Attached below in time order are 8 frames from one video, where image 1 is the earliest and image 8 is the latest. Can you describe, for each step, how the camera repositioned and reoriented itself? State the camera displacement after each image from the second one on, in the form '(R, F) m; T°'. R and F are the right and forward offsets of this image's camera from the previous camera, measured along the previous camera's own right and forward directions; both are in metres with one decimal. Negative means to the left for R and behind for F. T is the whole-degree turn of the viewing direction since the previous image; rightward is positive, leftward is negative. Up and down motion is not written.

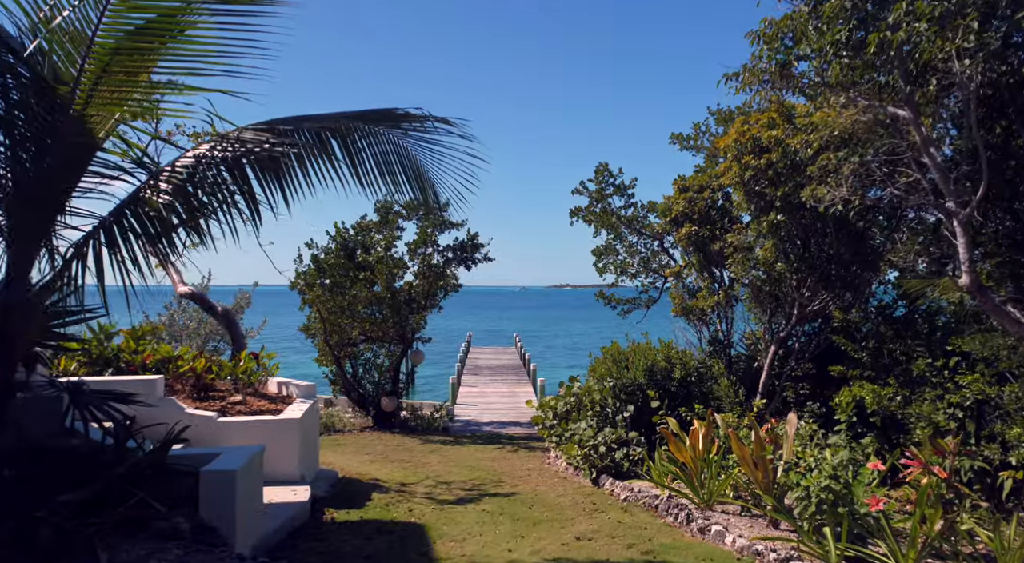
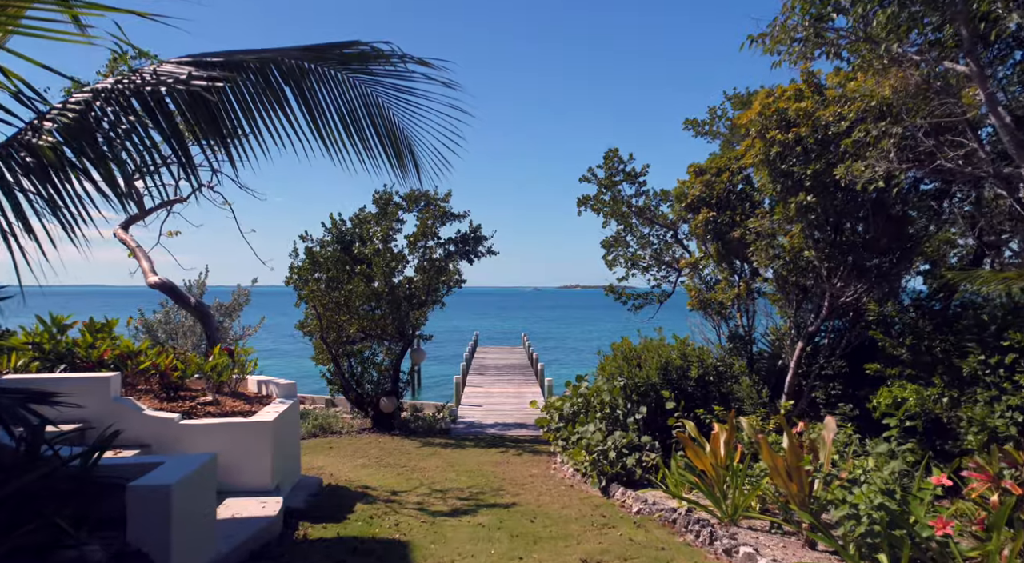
(+0.1, +0.8) m; -1°
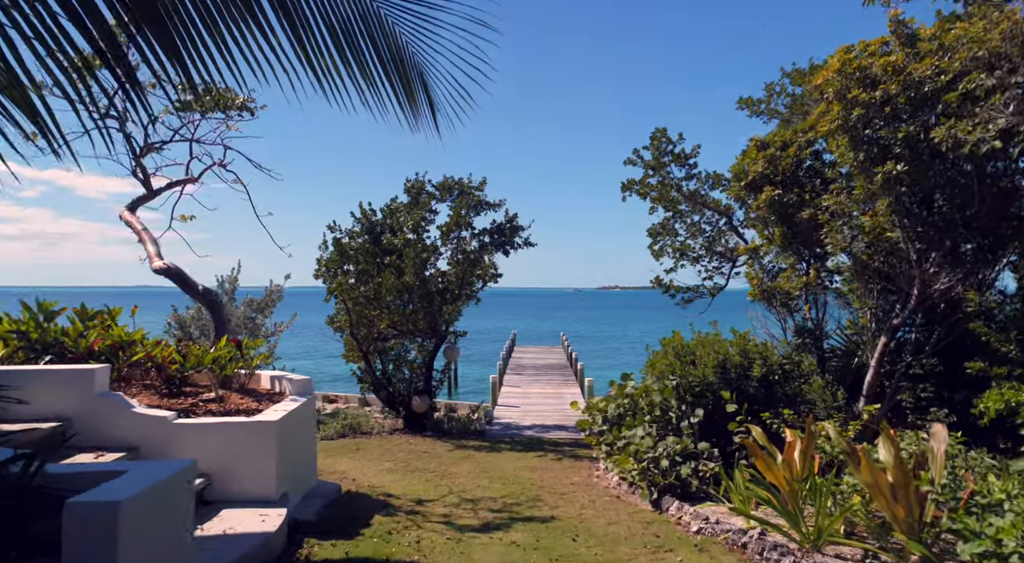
(0.0, +0.9) m; -3°
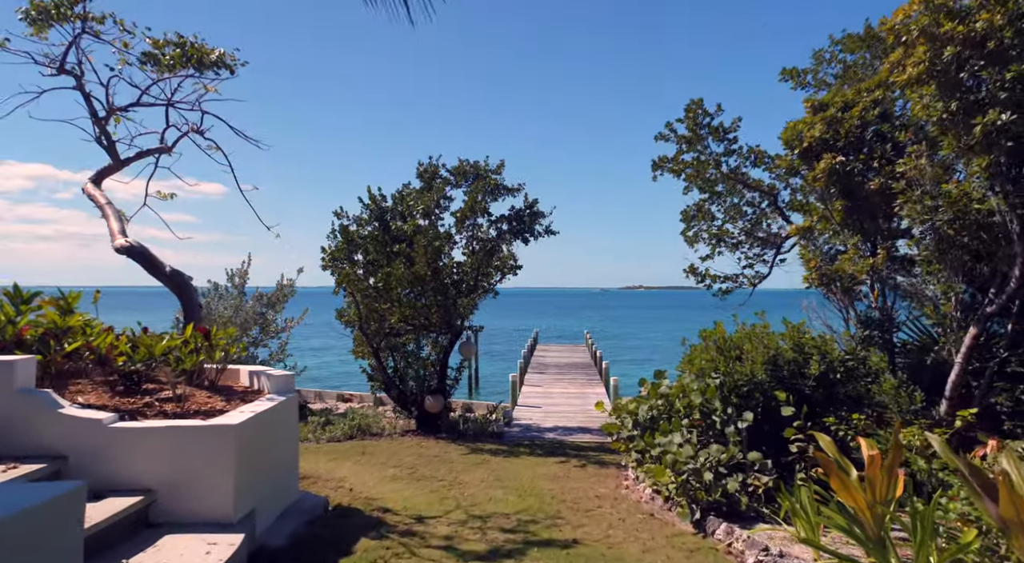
(+0.1, +1.1) m; -2°
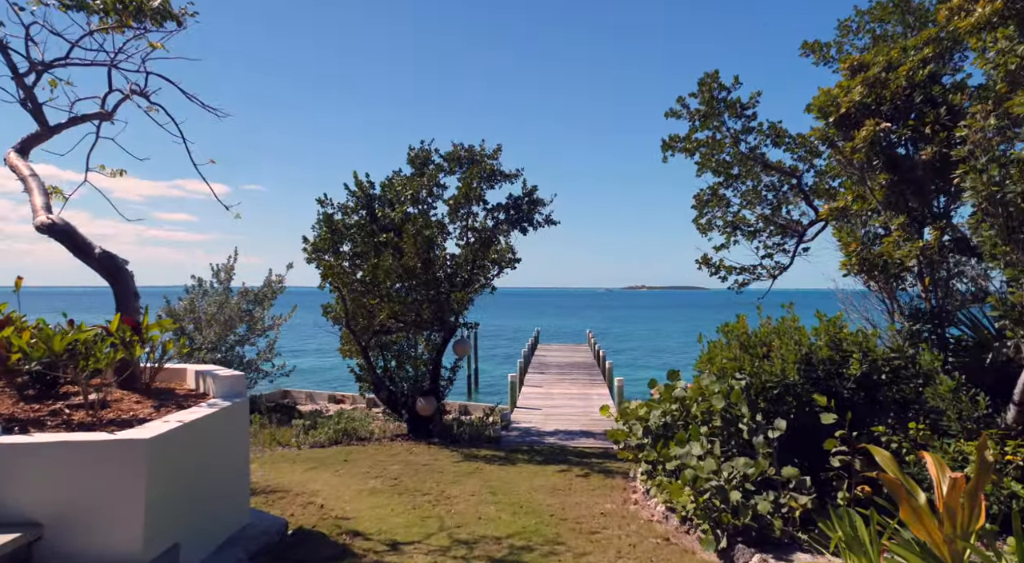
(+0.1, +0.9) m; 0°
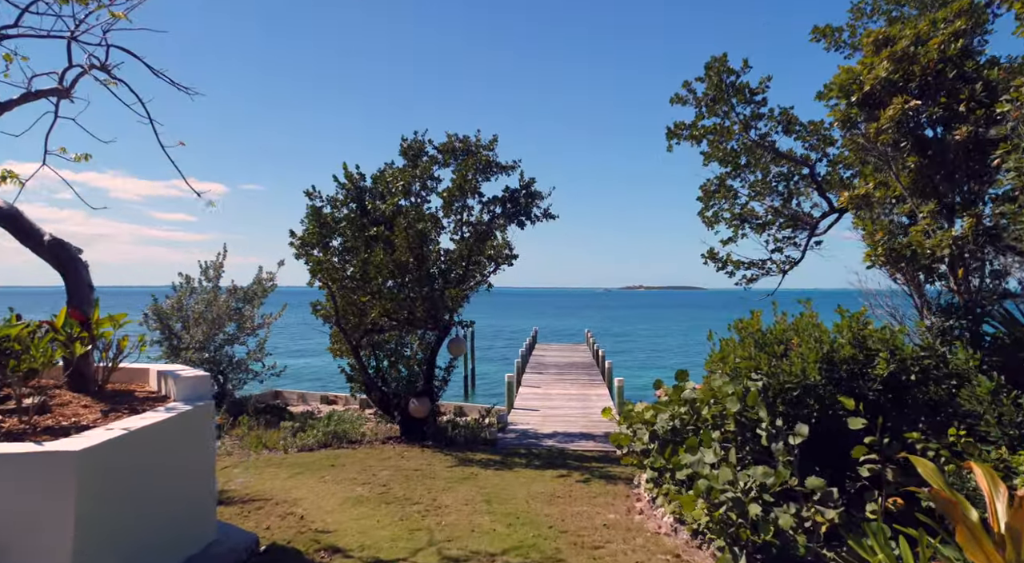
(0.0, +0.5) m; 0°
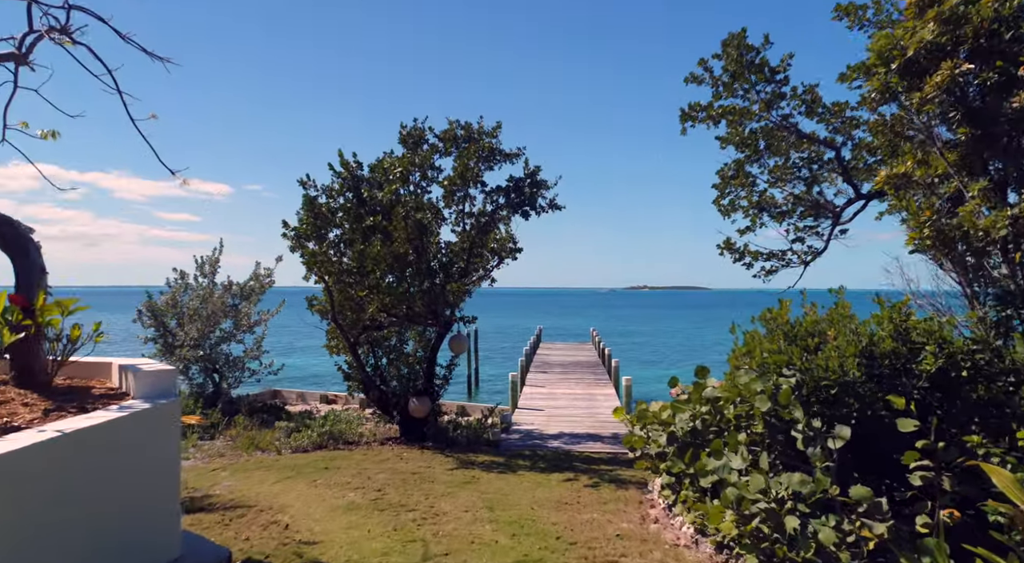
(0.0, +0.5) m; 0°
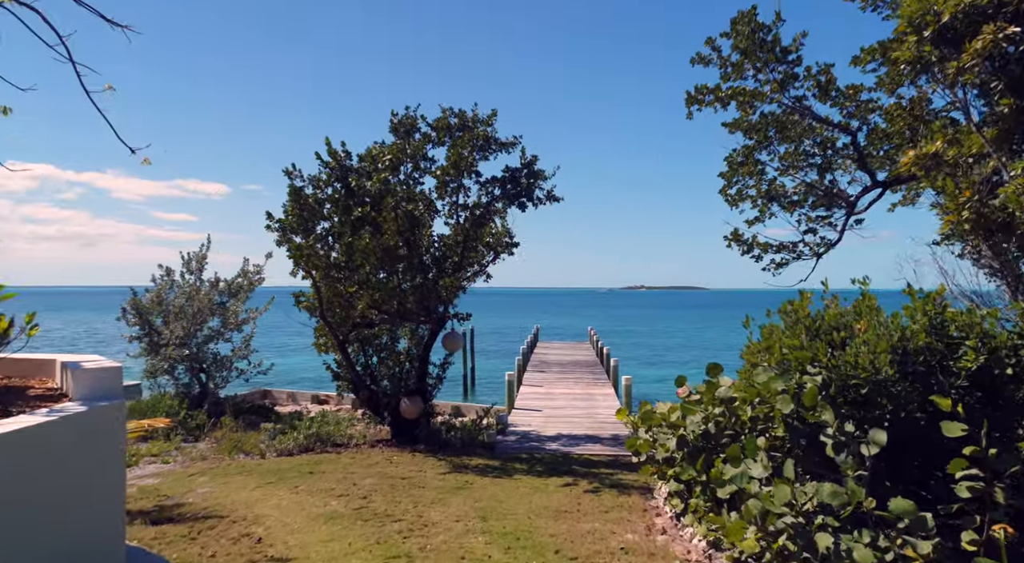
(0.0, +0.5) m; 0°
